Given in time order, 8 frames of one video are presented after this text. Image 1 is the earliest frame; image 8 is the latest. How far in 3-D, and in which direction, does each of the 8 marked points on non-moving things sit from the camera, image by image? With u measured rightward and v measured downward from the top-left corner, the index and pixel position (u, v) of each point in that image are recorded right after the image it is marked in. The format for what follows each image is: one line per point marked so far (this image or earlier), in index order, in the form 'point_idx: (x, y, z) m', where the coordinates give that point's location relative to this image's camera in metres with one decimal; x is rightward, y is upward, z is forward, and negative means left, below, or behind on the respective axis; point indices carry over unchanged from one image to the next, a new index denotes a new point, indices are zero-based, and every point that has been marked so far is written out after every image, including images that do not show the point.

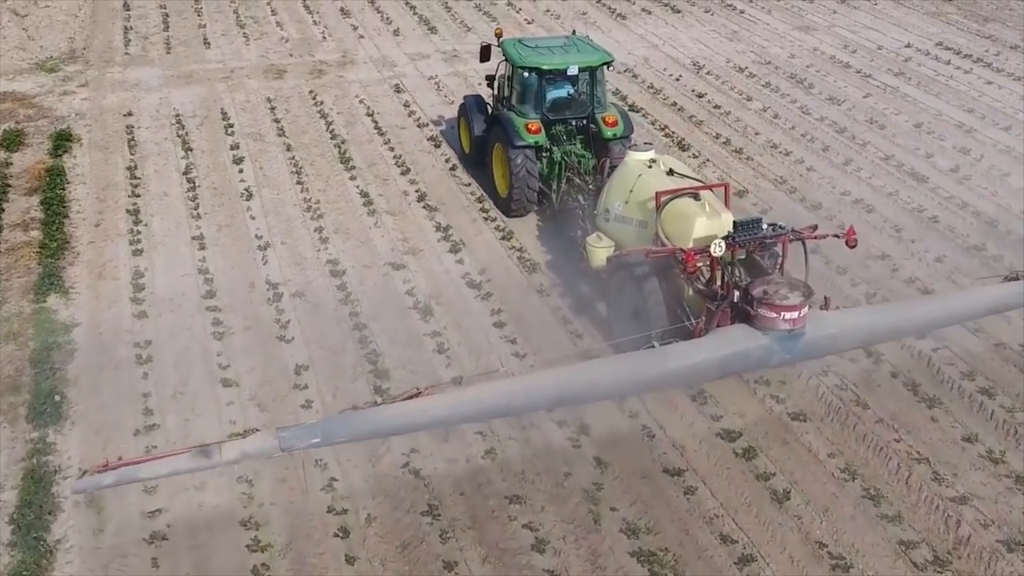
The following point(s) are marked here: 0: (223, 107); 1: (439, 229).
0: (-3.4, +2.1, +10.6) m
1: (-0.7, +0.5, +8.3) m
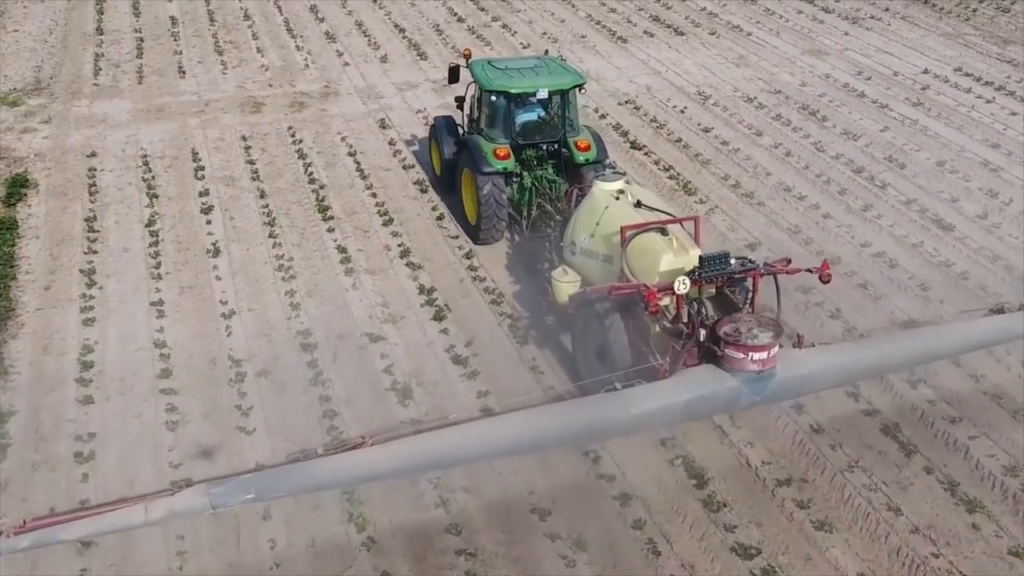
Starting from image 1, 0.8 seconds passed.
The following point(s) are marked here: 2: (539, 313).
0: (-3.5, +1.6, +9.8) m
1: (-0.7, 0.0, +7.5) m
2: (+0.2, -0.2, +7.3) m
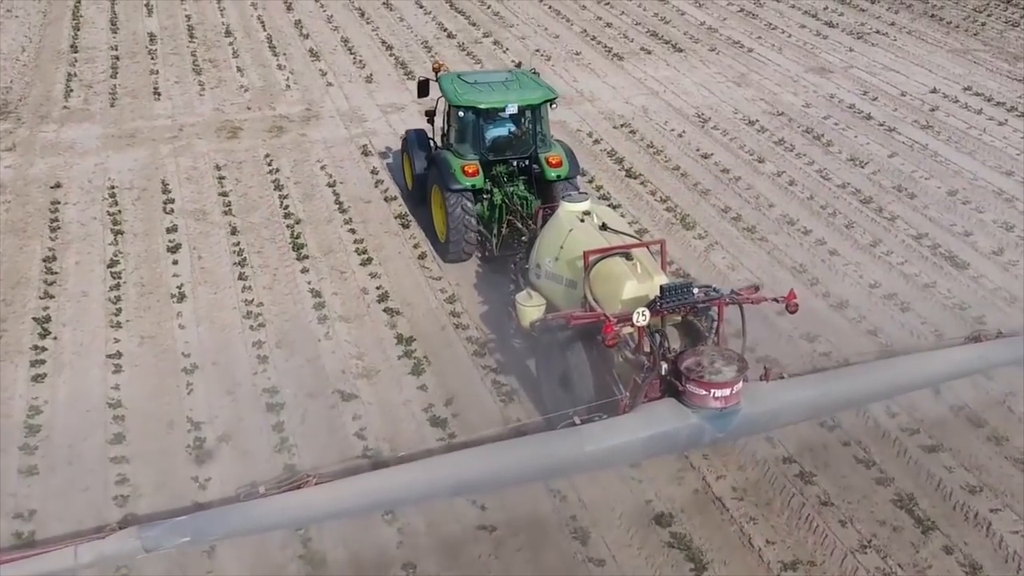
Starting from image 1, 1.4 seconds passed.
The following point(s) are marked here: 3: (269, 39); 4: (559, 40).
0: (-3.6, +1.2, +9.3) m
1: (-0.9, -0.4, +7.0) m
2: (+0.1, -0.6, +6.8) m
3: (-3.5, +3.6, +13.0) m
4: (+0.7, +3.7, +13.5) m
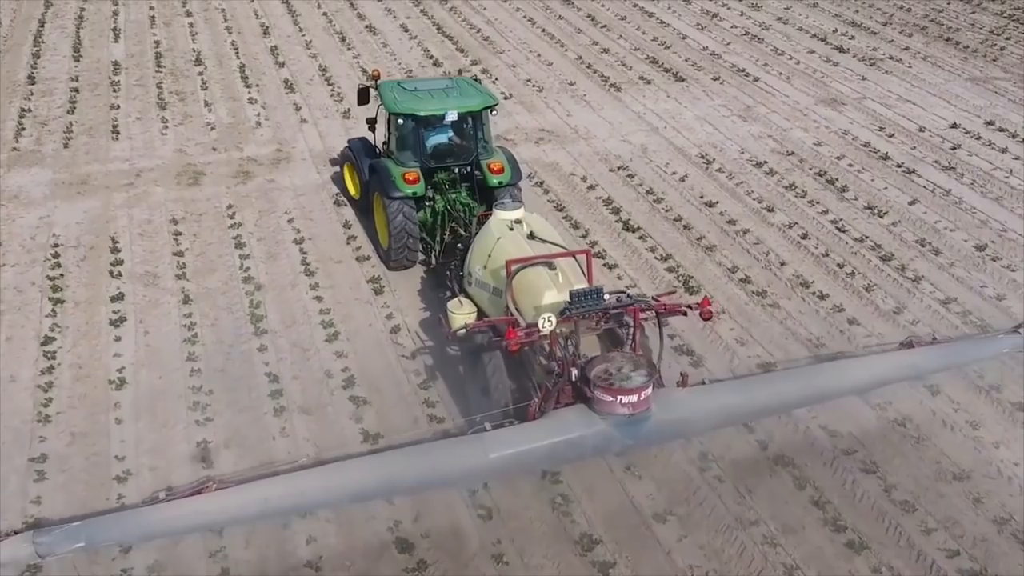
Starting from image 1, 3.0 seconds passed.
0: (-3.7, +0.5, +8.5) m
1: (-1.0, -1.0, +6.2) m
2: (0.0, -1.2, +6.0) m
3: (-3.6, +3.0, +12.1) m
4: (+0.6, +3.1, +12.7) m
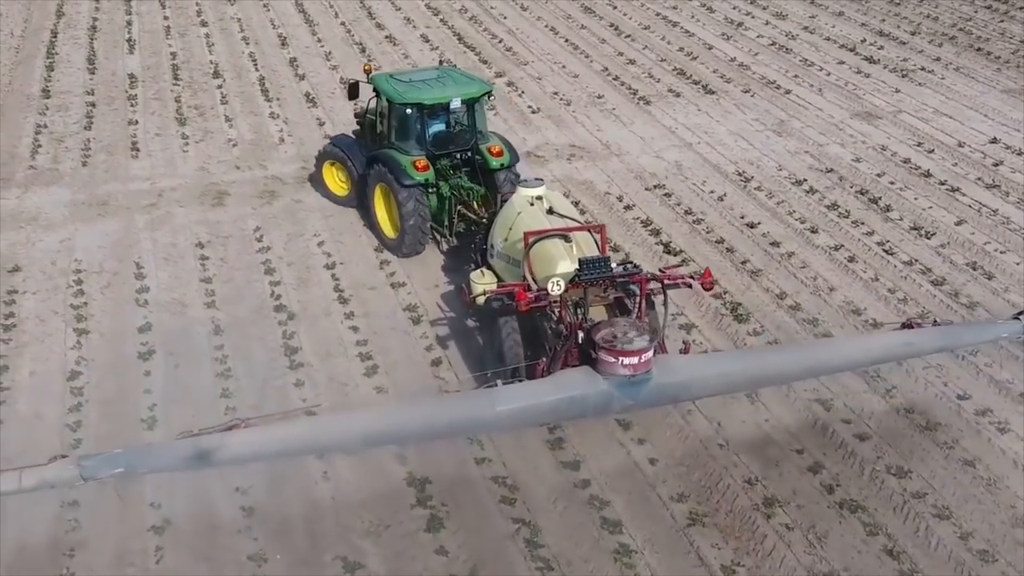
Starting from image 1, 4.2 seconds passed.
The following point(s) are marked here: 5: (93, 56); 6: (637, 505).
0: (-3.4, +0.3, +8.2) m
1: (-0.6, -1.3, +5.9) m
2: (+0.3, -1.4, +5.6) m
3: (-3.3, +2.7, +11.8) m
4: (+0.9, +2.8, +12.4) m
5: (-5.7, +3.2, +12.4) m
6: (+0.8, -1.4, +5.8) m
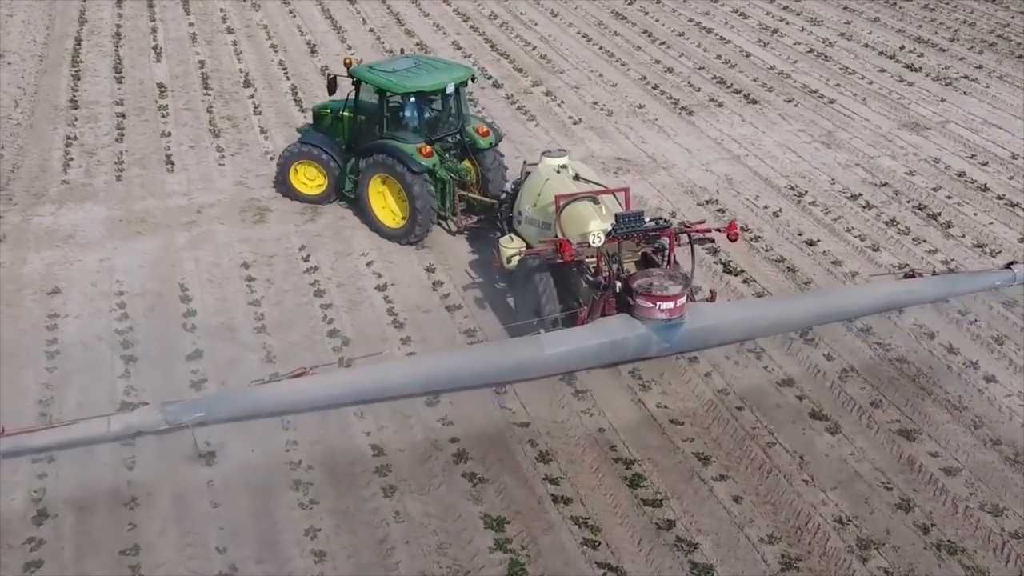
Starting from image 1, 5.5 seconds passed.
0: (-2.9, +0.1, +7.9) m
1: (-0.1, -1.5, +5.6) m
2: (+0.8, -1.6, +5.4) m
3: (-2.8, +2.5, +11.5) m
4: (+1.4, +2.7, +12.1) m
5: (-5.2, +3.0, +12.1) m
6: (+1.3, -1.6, +5.5) m
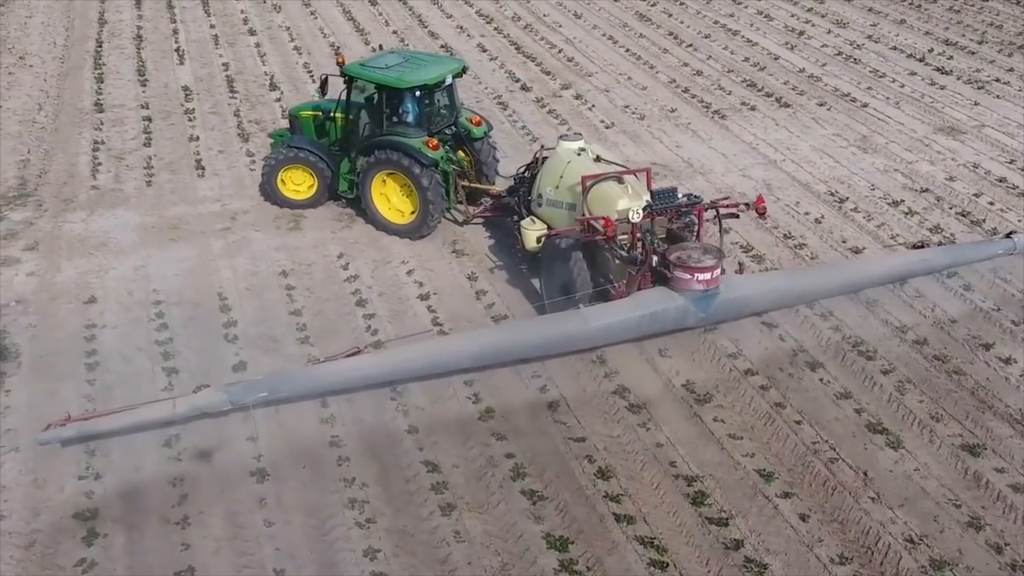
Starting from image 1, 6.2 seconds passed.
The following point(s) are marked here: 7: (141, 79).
0: (-2.5, 0.0, +7.7) m
1: (+0.2, -1.5, +5.4) m
2: (+1.2, -1.7, +5.2) m
3: (-2.4, +2.4, +11.4) m
4: (+1.8, +2.6, +11.9) m
5: (-4.9, +2.9, +11.9) m
6: (+1.7, -1.7, +5.4) m
7: (-4.7, +2.7, +11.6) m
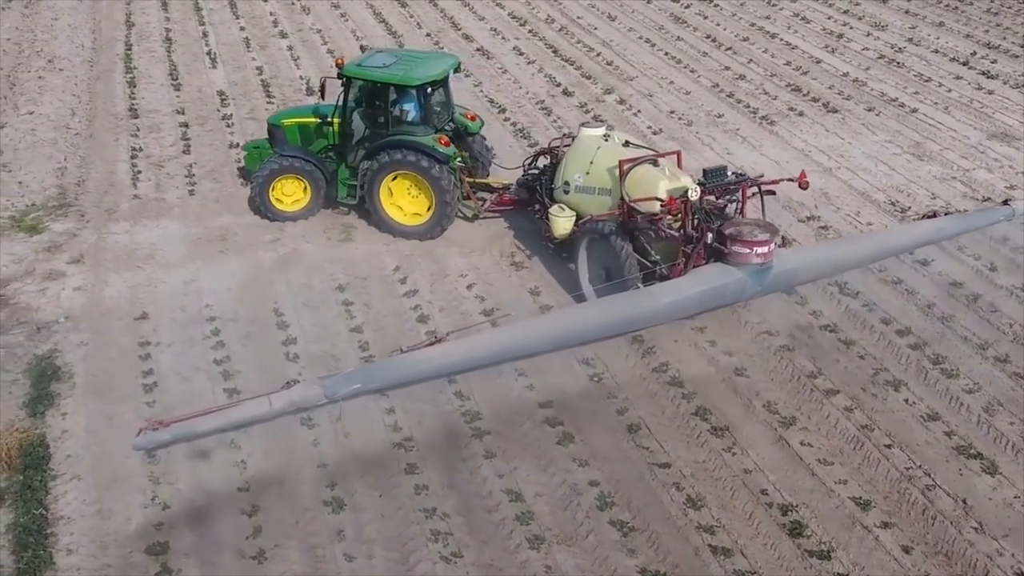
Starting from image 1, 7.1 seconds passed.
0: (-1.9, -0.1, +7.4) m
1: (+0.8, -1.7, +5.1) m
2: (+1.7, -1.8, +4.9) m
3: (-1.9, +2.3, +11.1) m
4: (+2.3, +2.5, +11.6) m
5: (-4.3, +2.8, +11.6) m
6: (+2.2, -1.8, +5.1) m
7: (-4.2, +2.6, +11.3) m
